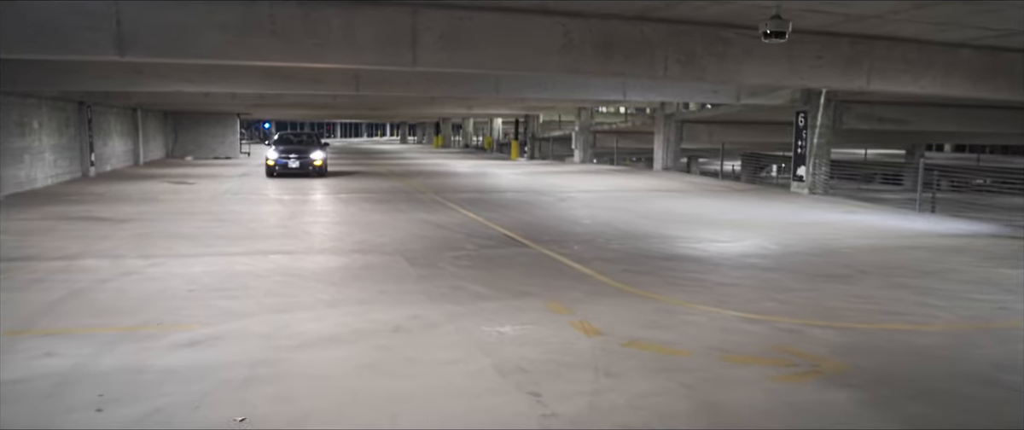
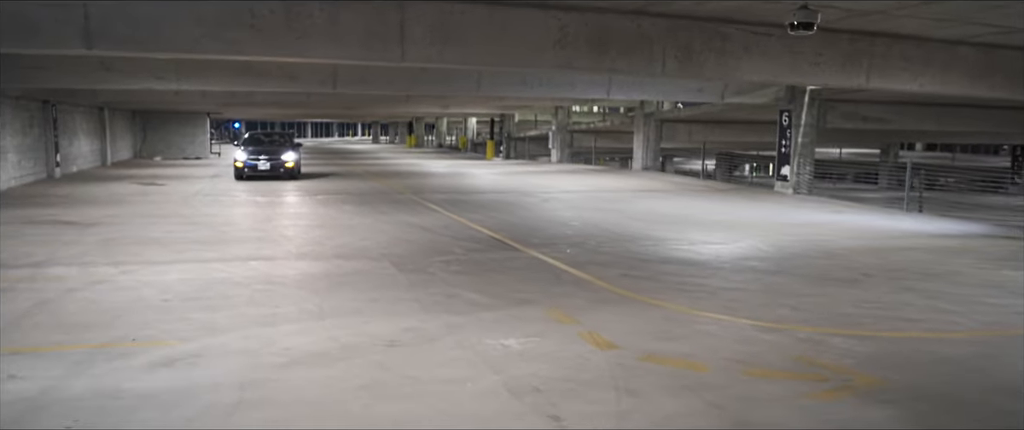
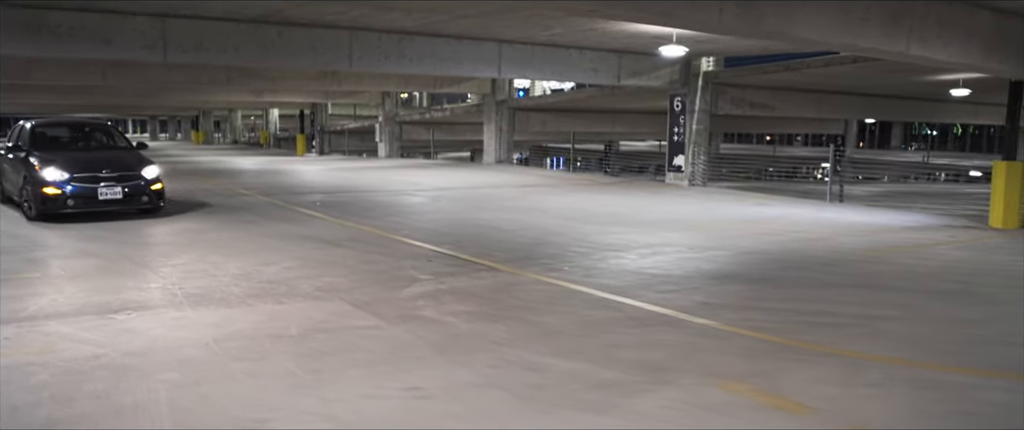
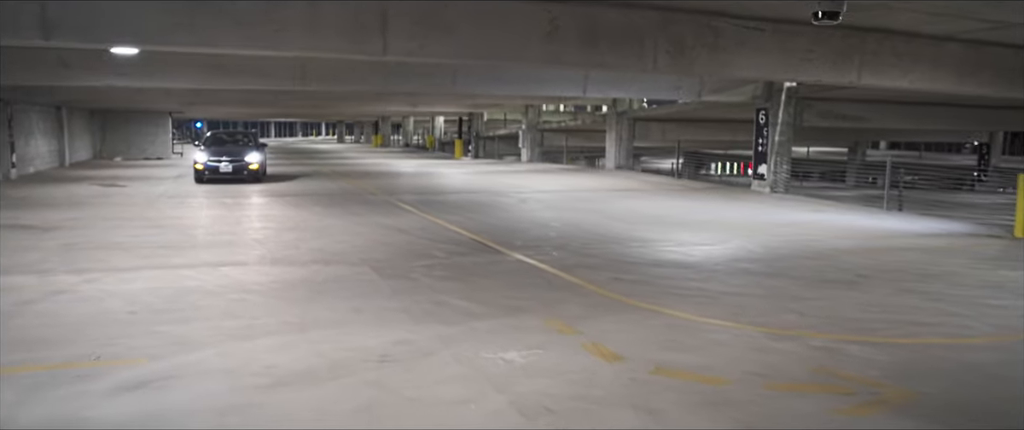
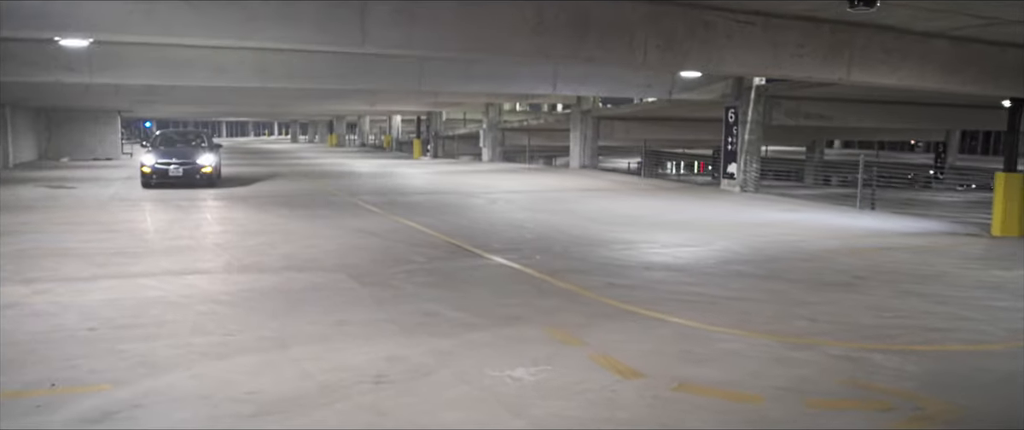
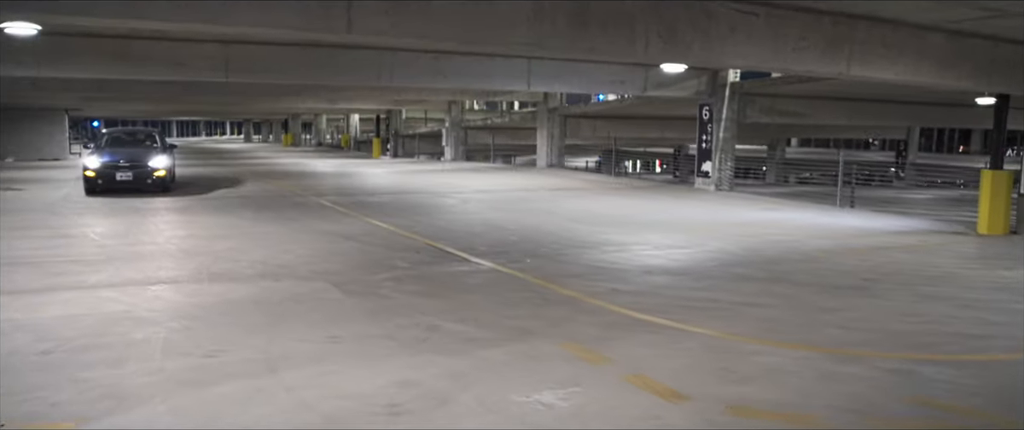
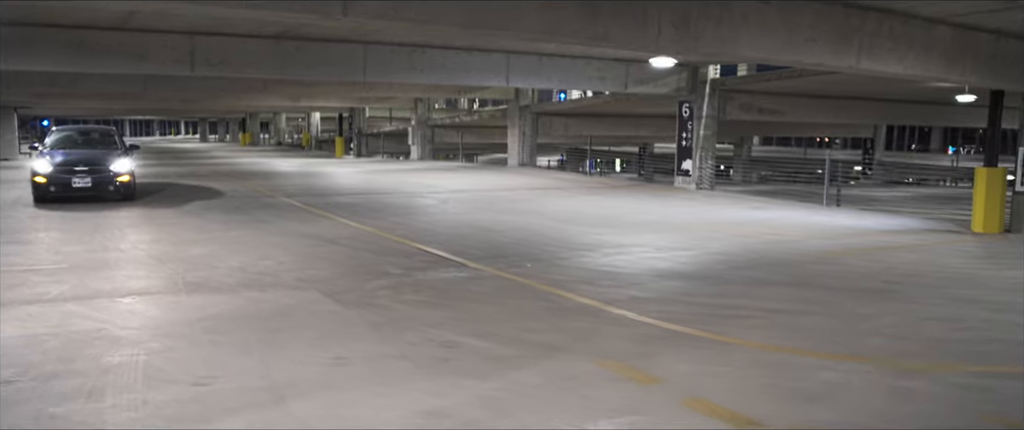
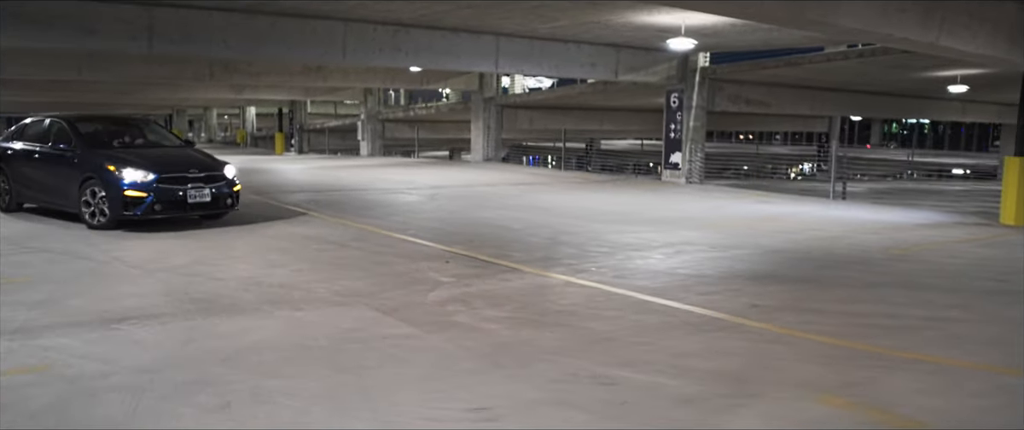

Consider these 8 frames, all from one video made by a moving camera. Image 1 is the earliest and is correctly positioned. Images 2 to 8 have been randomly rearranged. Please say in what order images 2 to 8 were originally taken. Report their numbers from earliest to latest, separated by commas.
2, 4, 5, 6, 7, 3, 8
